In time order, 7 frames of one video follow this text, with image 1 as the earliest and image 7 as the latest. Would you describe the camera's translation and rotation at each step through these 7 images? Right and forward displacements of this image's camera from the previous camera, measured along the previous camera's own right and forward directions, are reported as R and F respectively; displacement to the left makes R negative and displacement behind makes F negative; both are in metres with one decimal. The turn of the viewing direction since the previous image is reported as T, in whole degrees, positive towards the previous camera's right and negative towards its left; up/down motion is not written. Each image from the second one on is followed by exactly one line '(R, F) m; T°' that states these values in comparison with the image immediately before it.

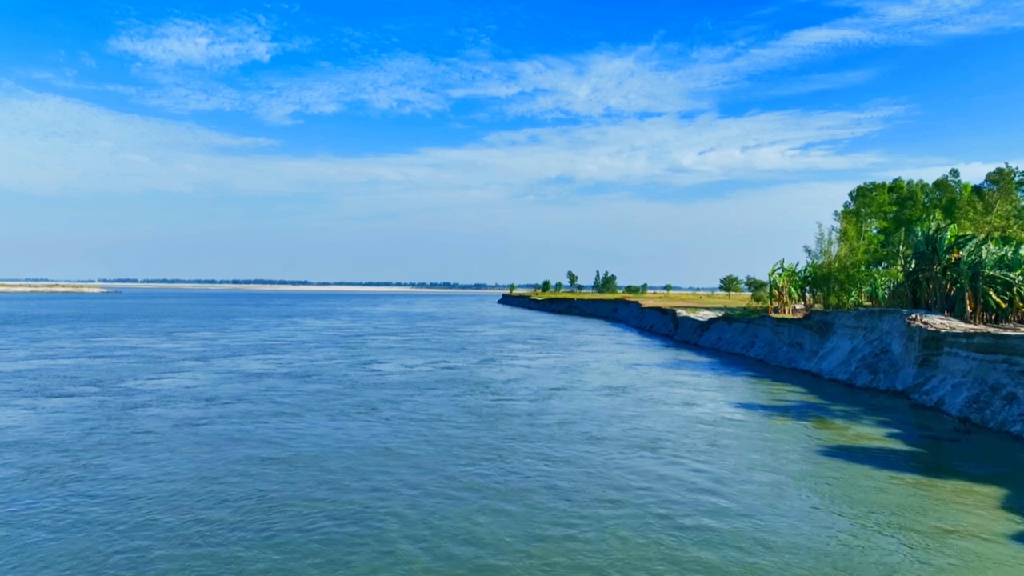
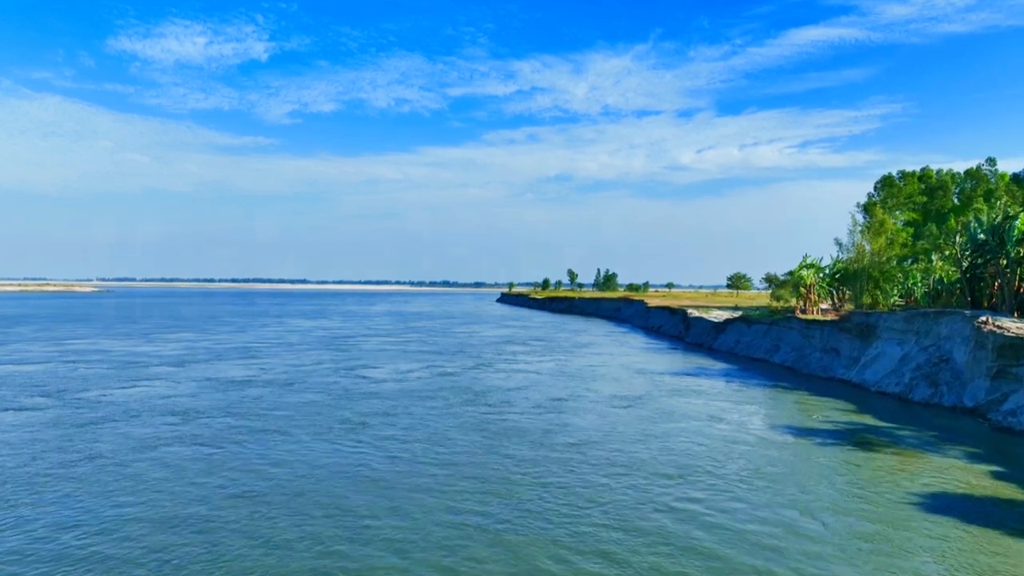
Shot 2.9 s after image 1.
(-0.3, +4.2) m; 0°
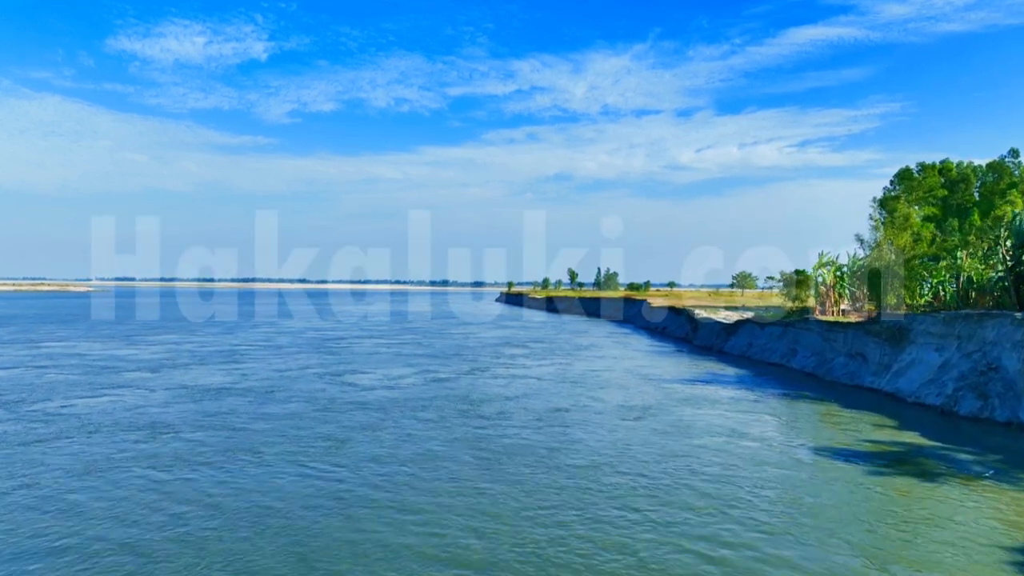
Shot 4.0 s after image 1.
(0.0, +2.8) m; 0°
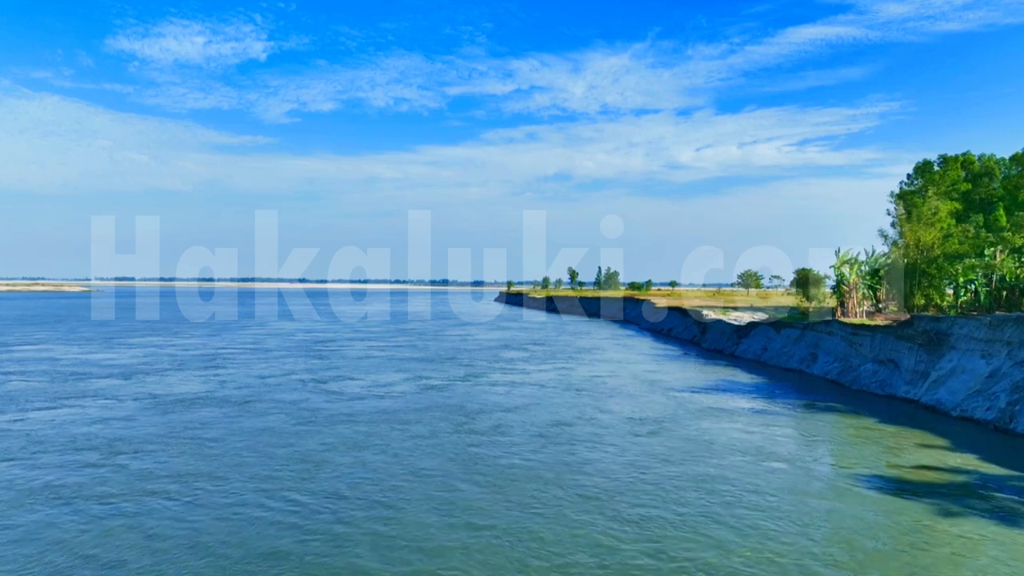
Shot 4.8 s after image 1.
(0.0, +2.9) m; 0°
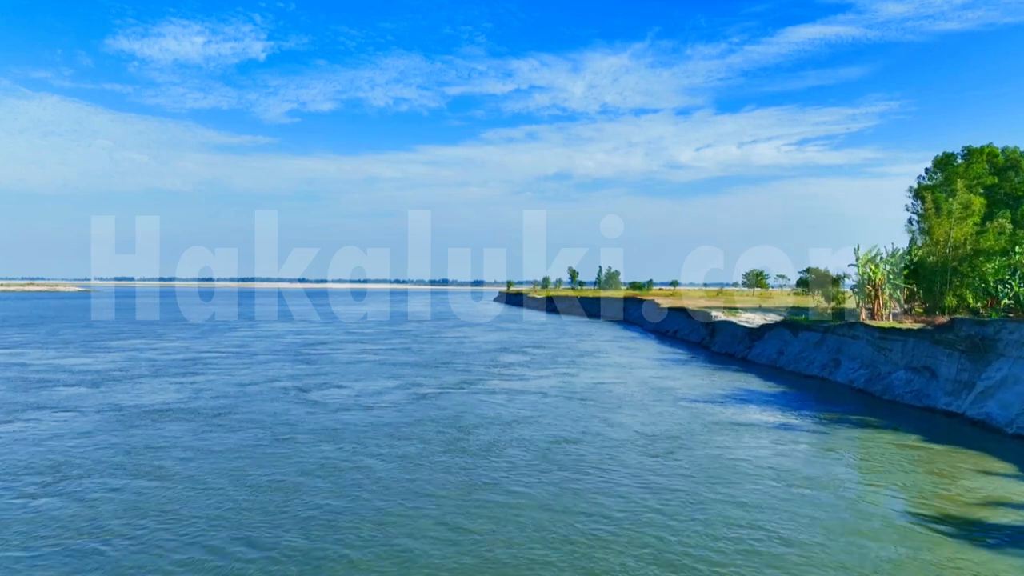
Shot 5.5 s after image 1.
(+0.1, +2.8) m; 0°
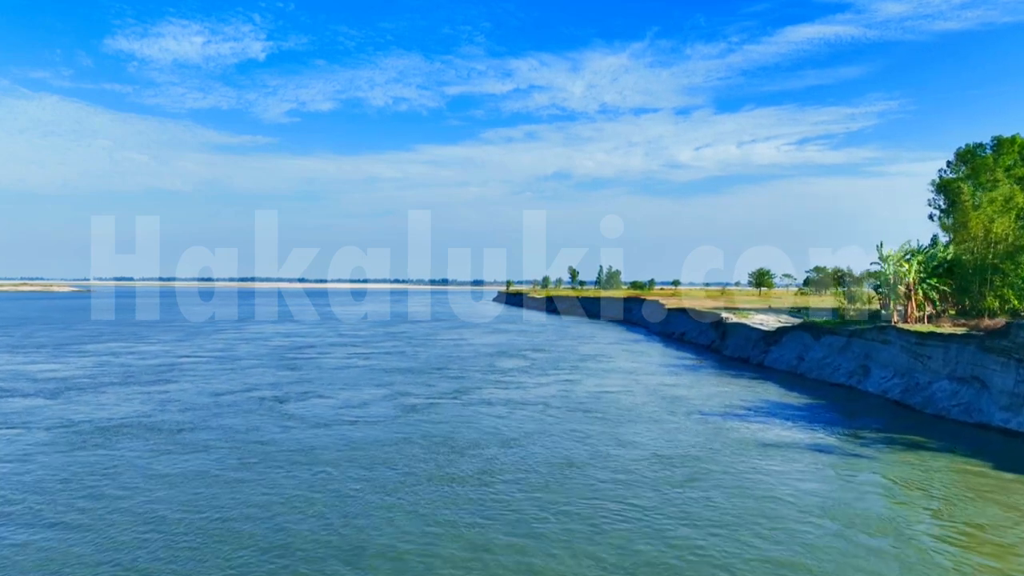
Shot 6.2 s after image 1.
(+0.1, +3.1) m; 0°
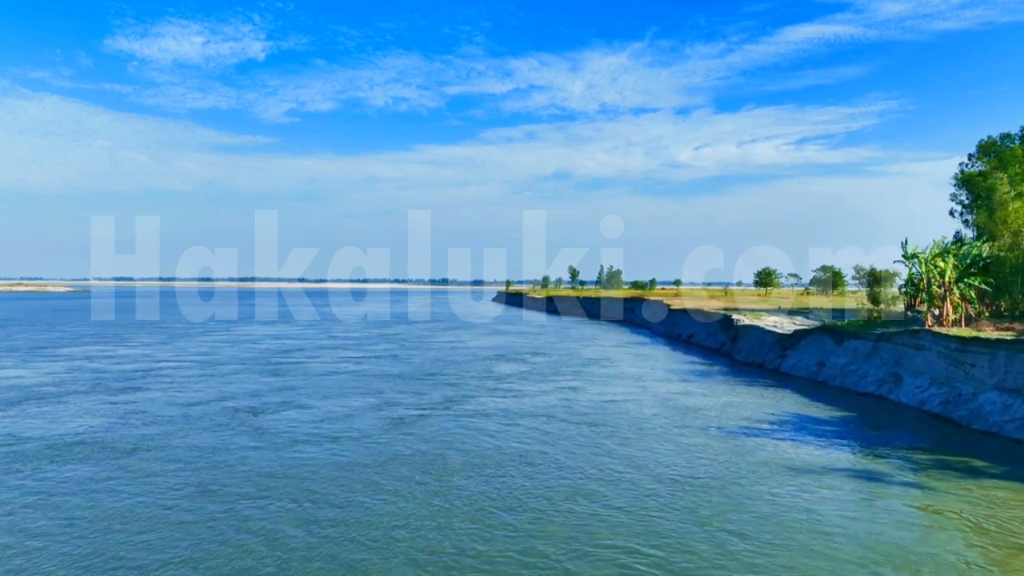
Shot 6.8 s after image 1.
(+0.1, +2.8) m; 0°
